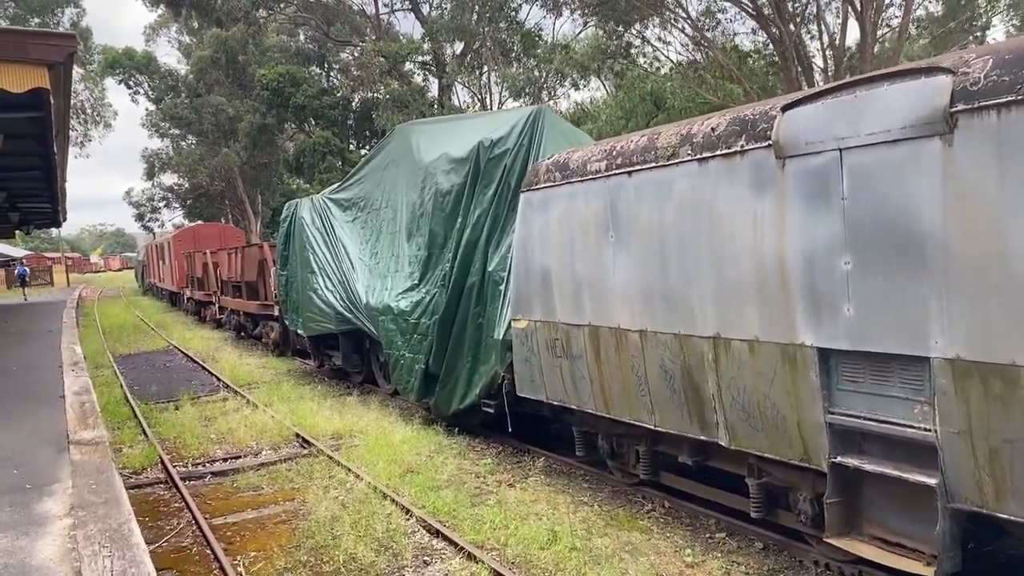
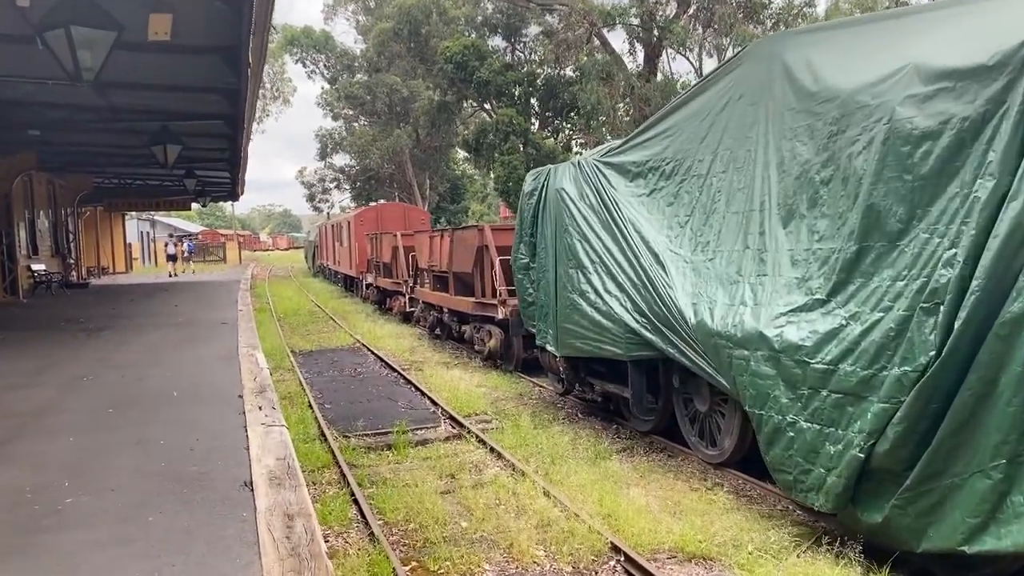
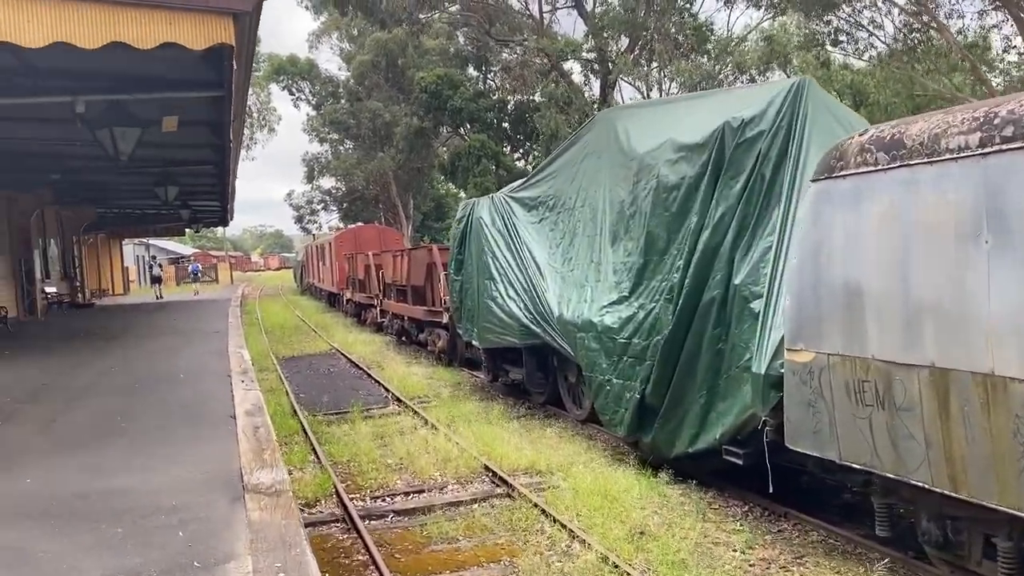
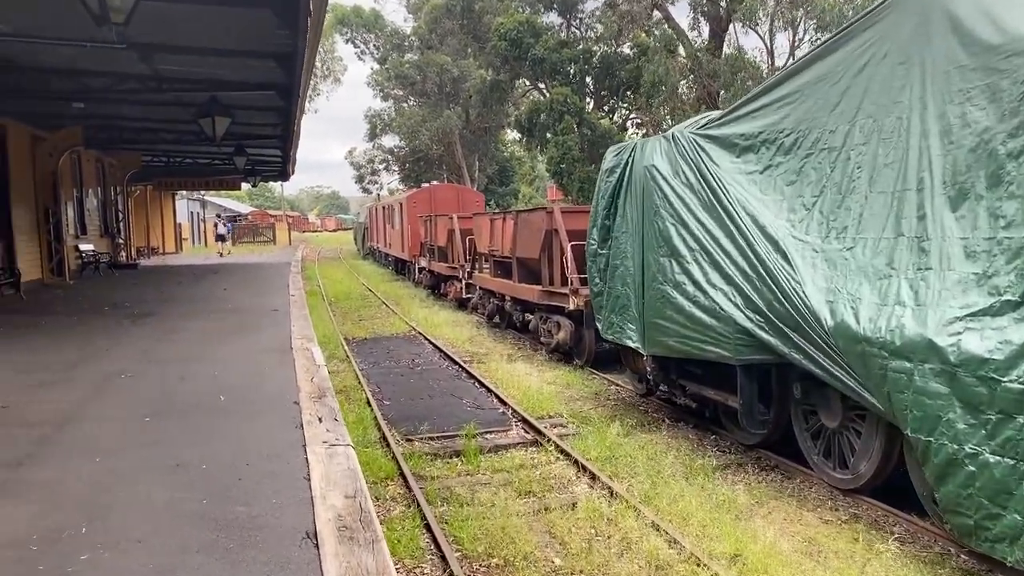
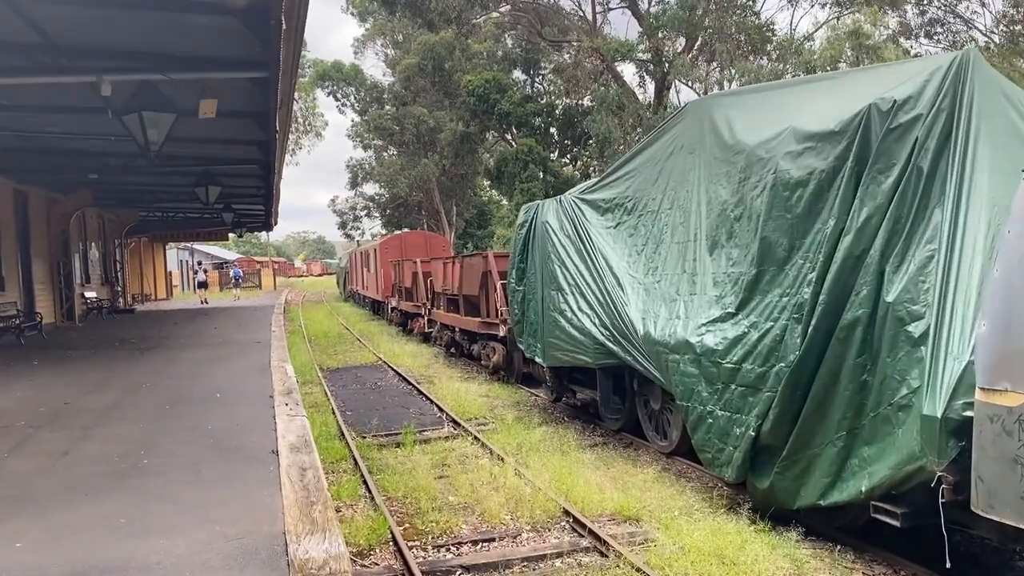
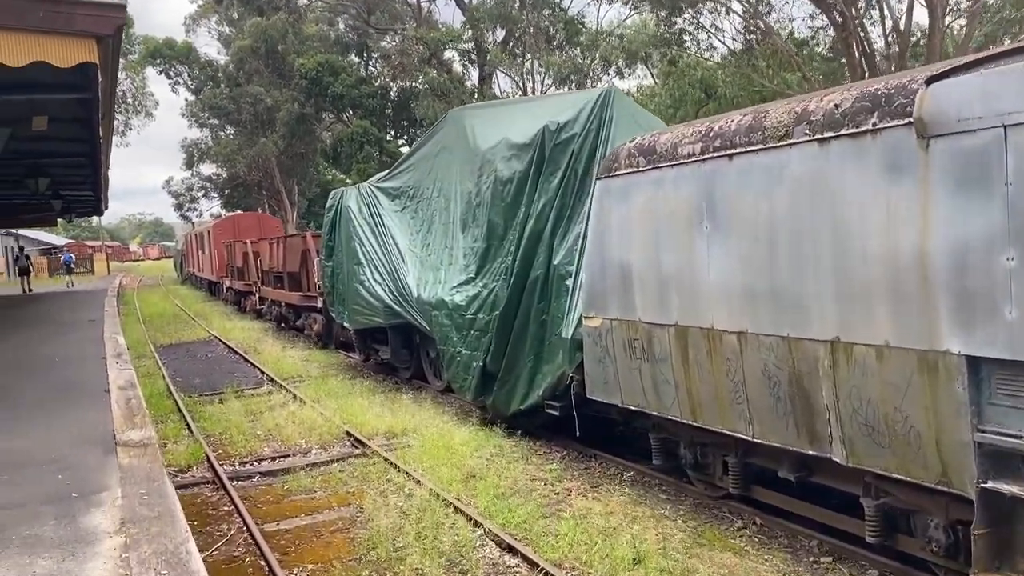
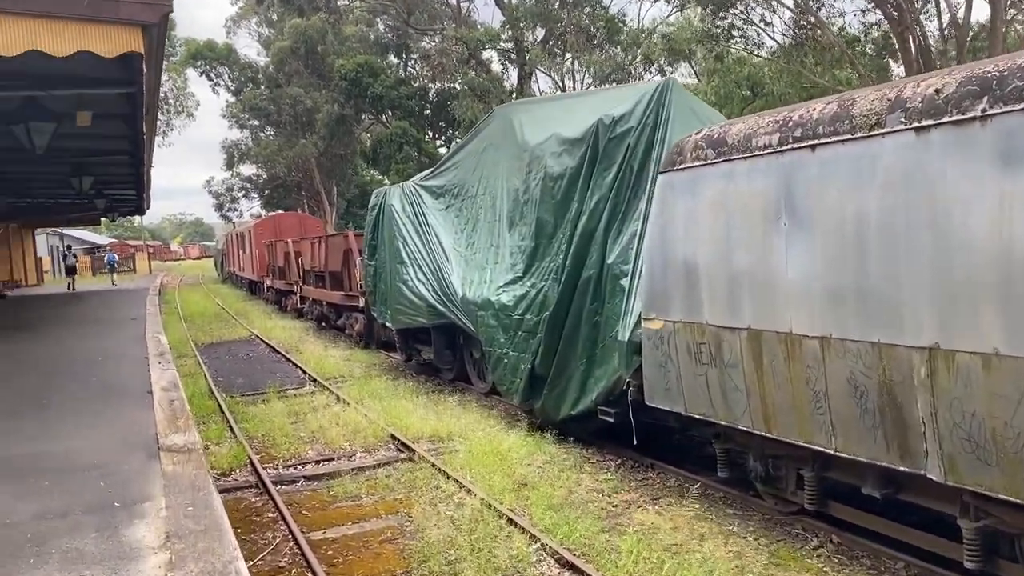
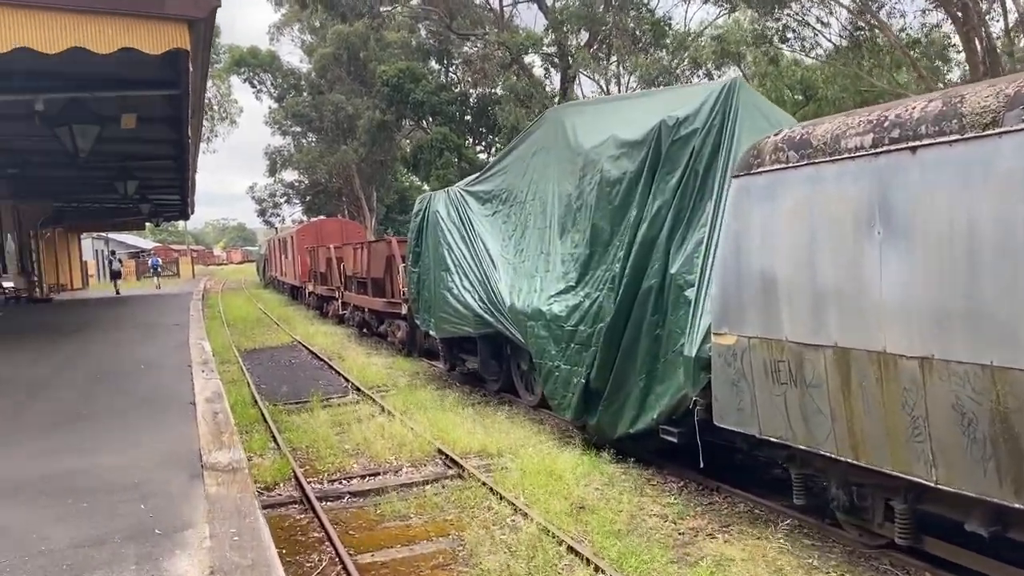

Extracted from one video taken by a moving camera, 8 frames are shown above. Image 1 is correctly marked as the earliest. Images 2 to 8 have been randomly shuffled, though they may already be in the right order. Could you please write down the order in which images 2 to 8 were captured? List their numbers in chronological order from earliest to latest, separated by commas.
6, 7, 8, 3, 5, 2, 4
